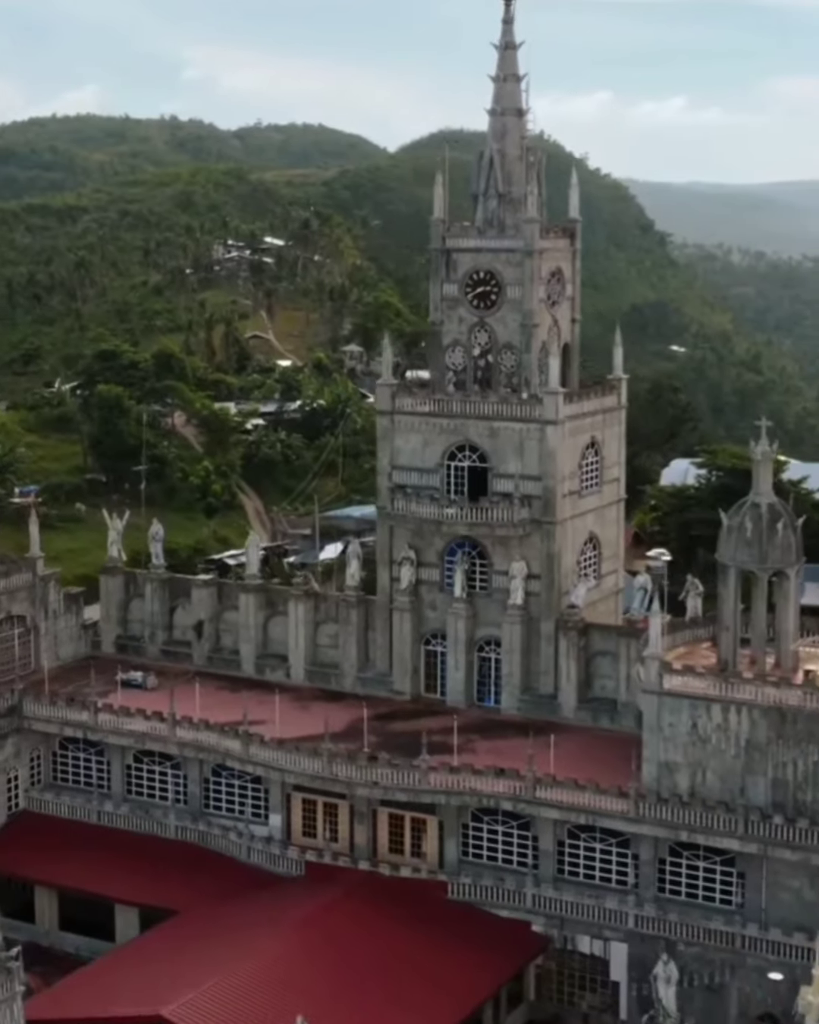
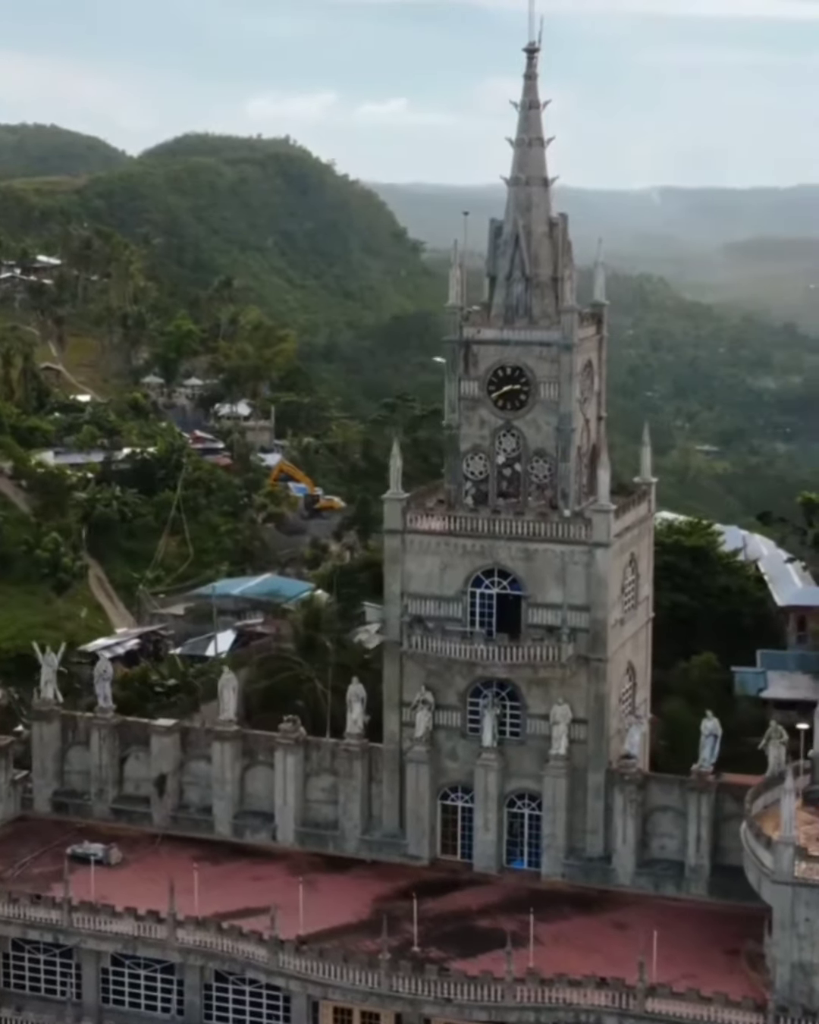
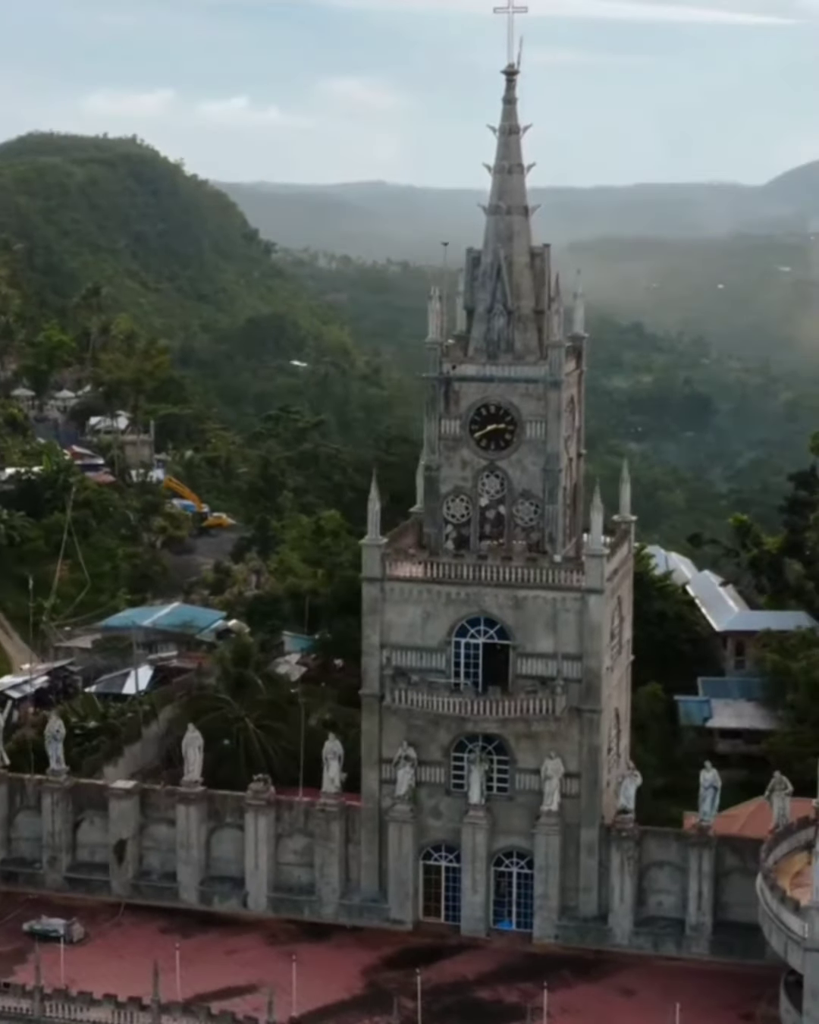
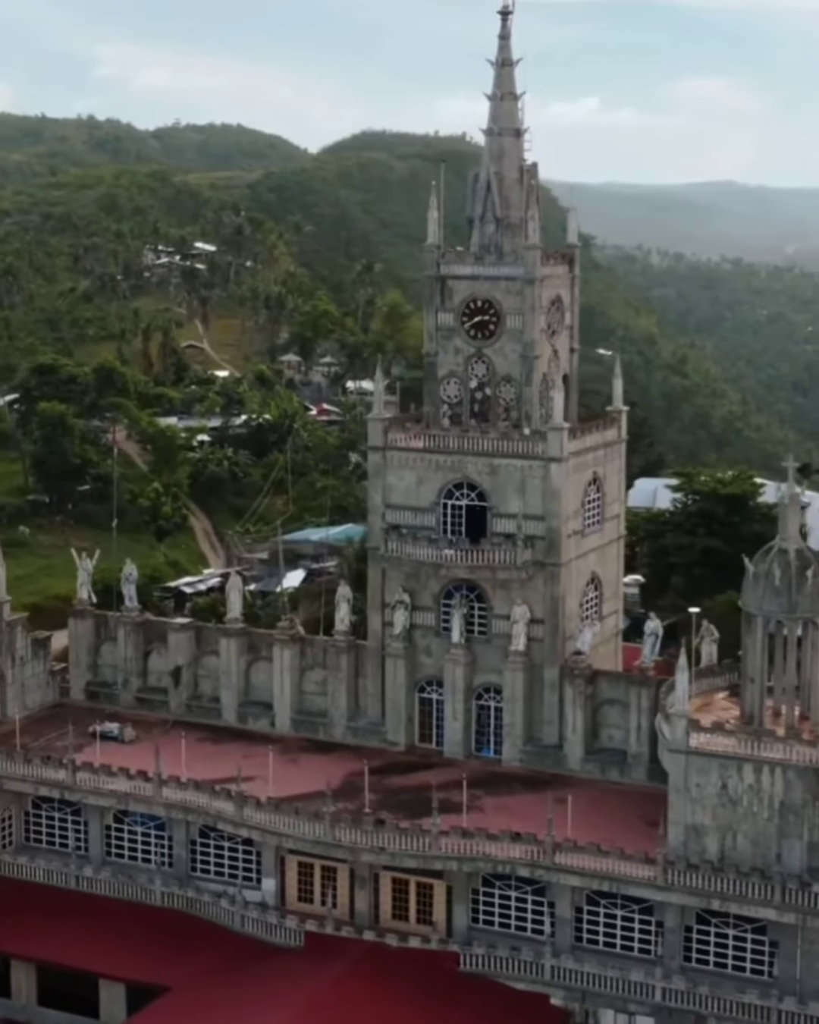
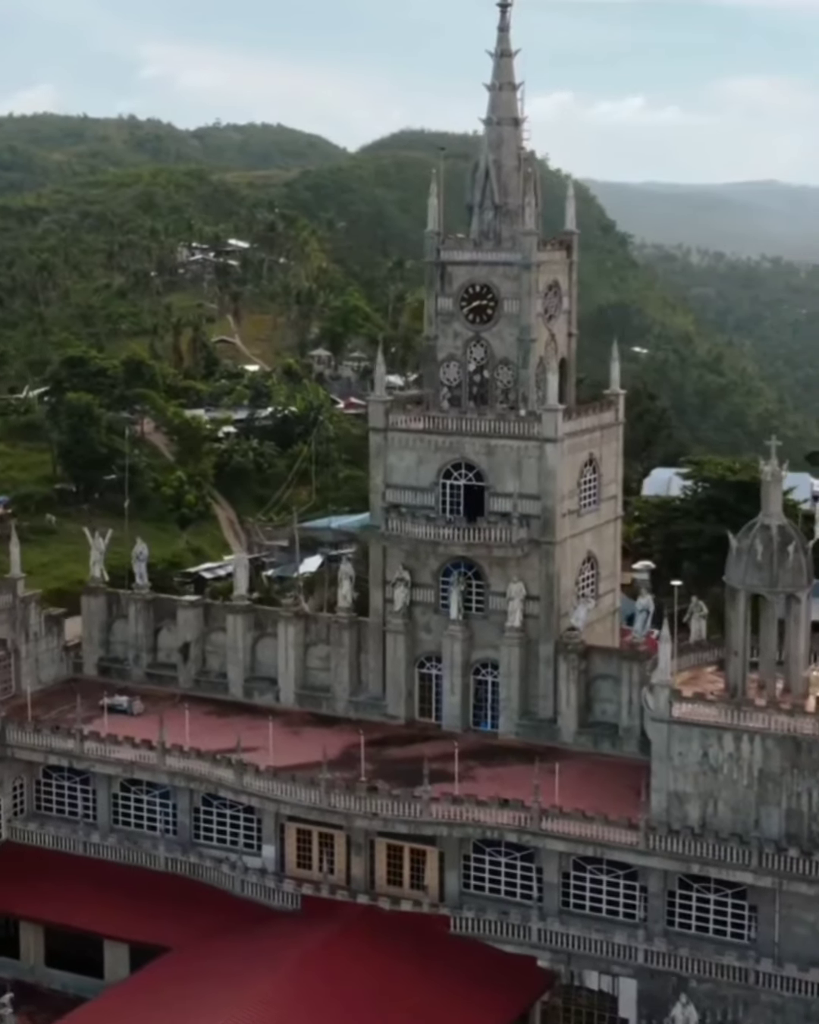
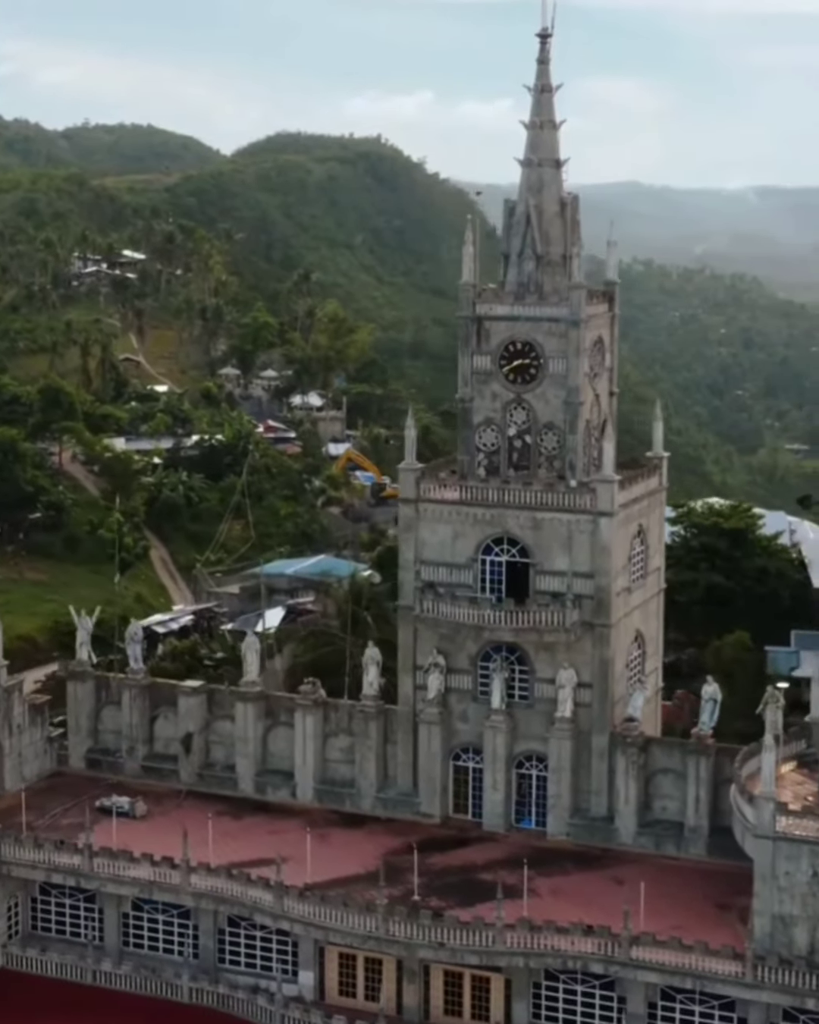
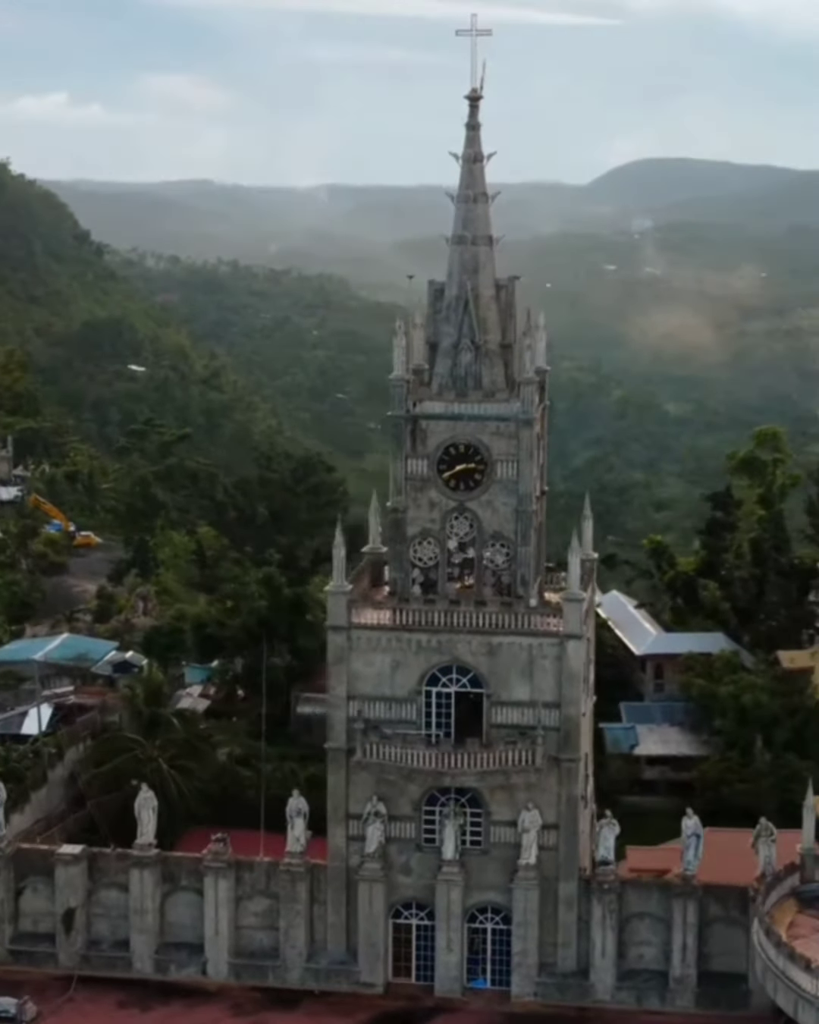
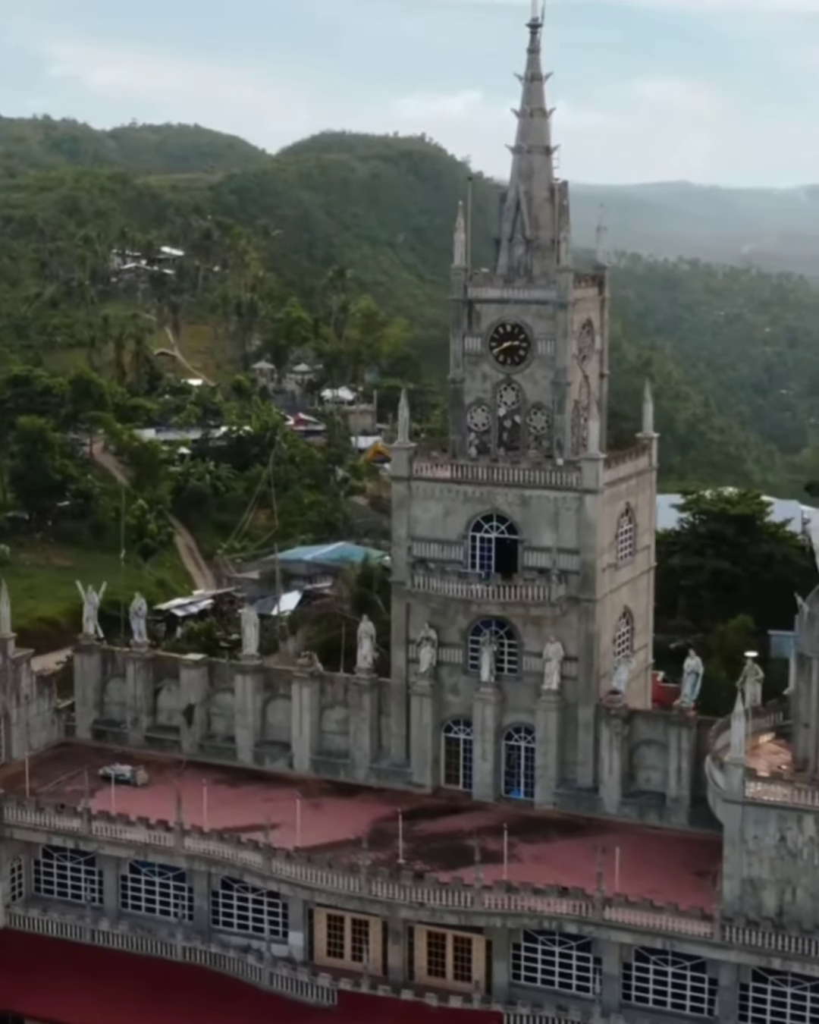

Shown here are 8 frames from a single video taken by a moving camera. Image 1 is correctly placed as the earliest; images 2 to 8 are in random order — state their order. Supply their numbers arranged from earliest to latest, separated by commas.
5, 4, 8, 6, 2, 3, 7
